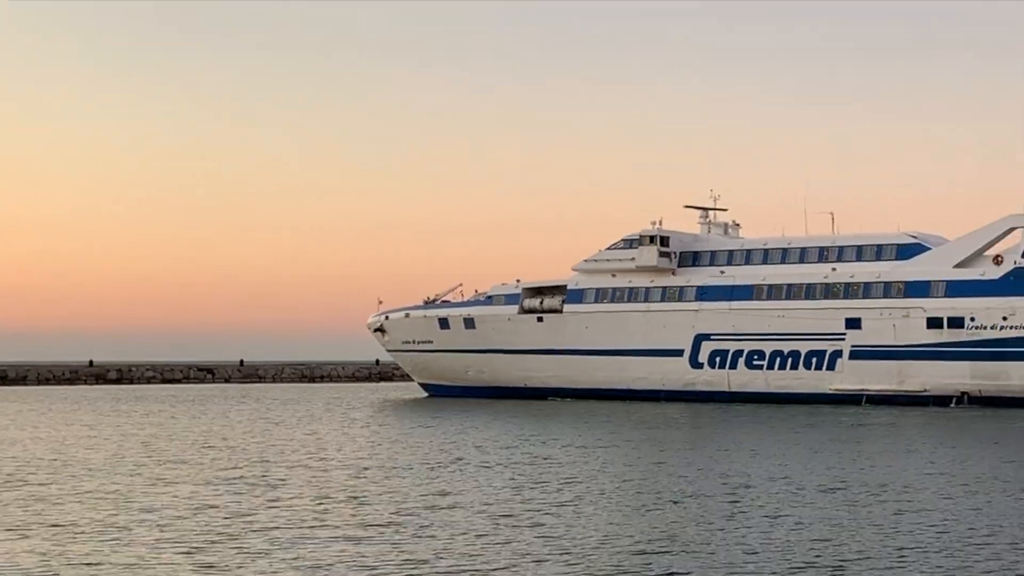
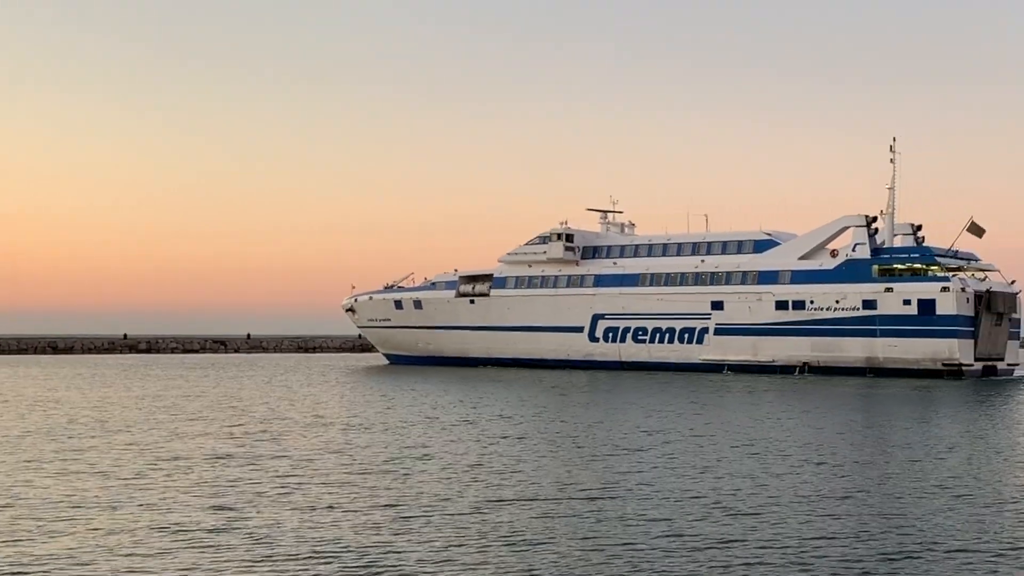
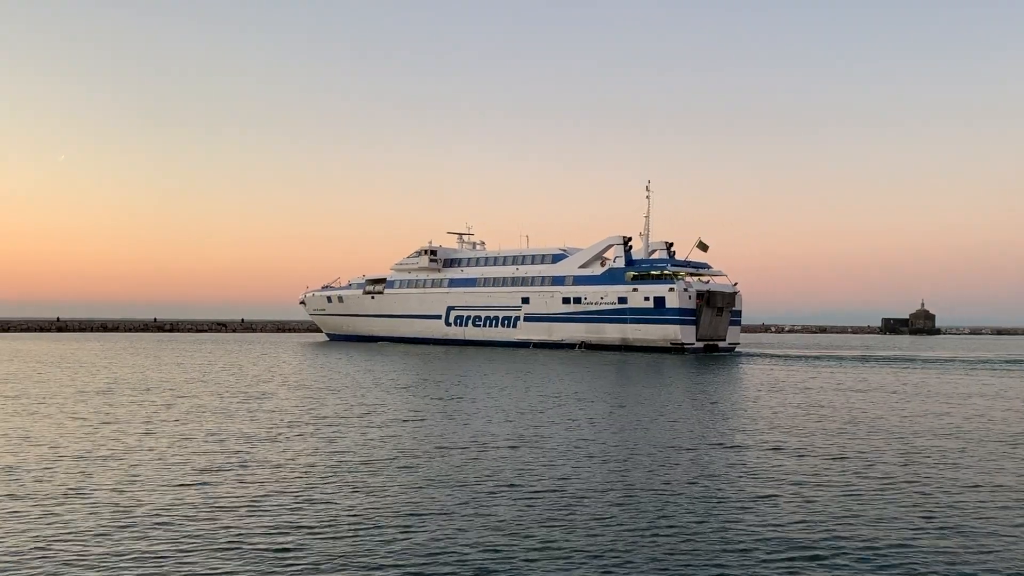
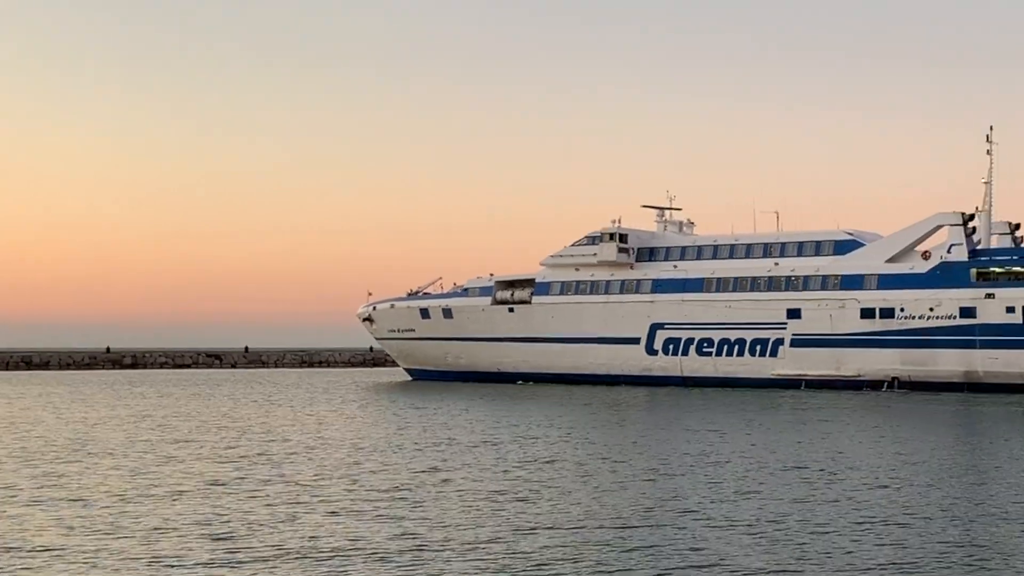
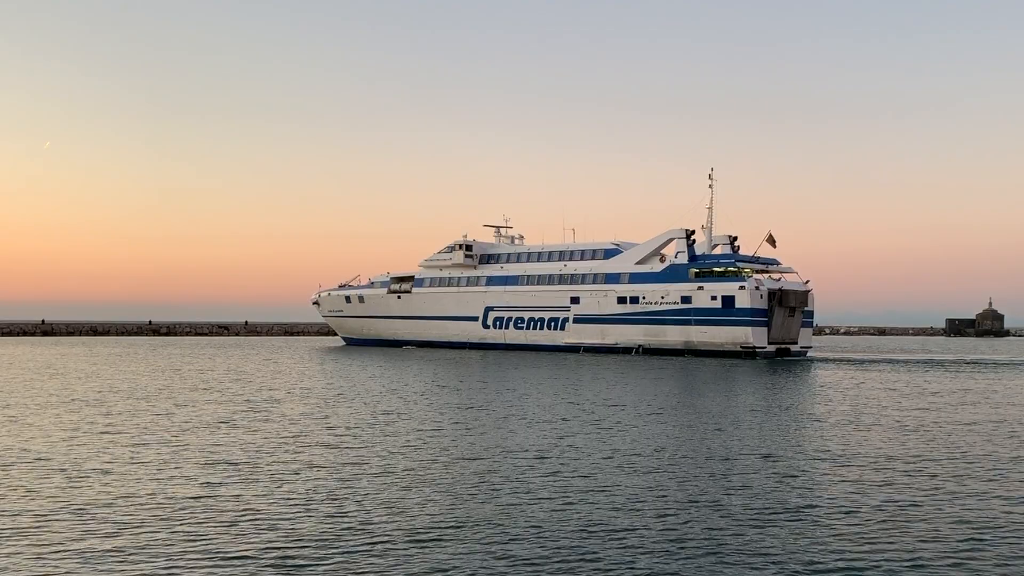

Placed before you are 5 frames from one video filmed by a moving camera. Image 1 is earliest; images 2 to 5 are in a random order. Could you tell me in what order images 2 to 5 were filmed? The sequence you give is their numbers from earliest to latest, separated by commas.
4, 2, 5, 3
